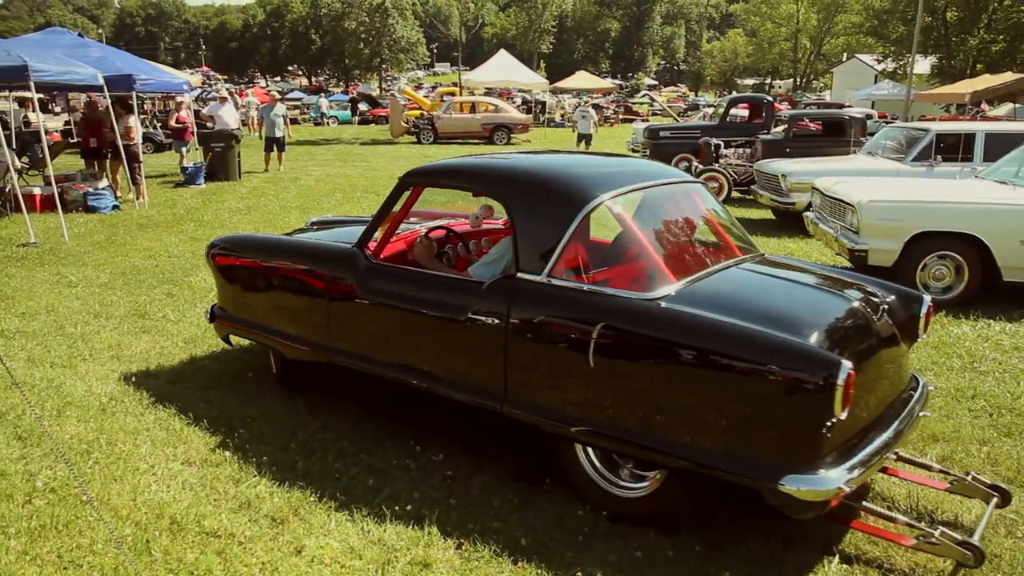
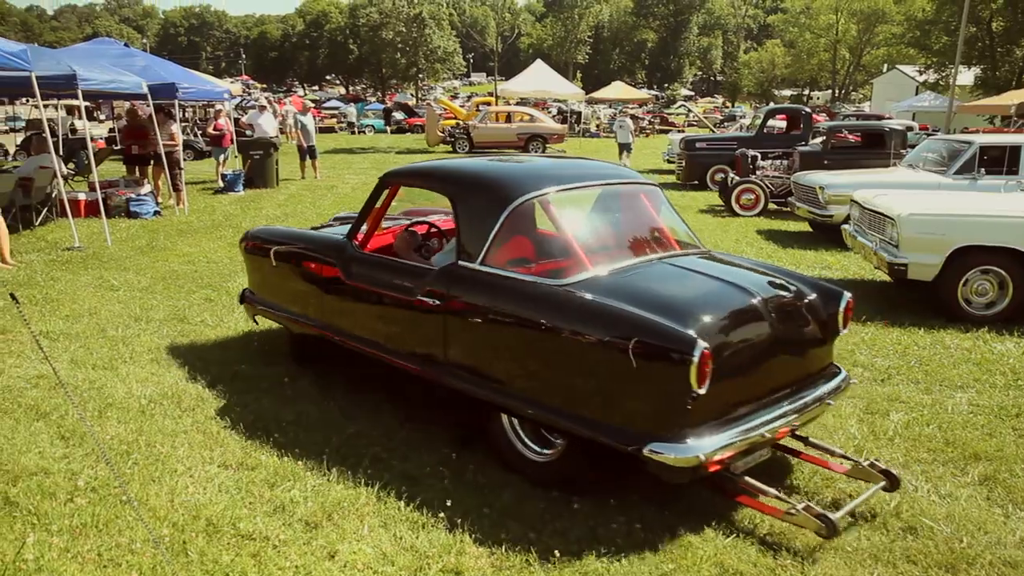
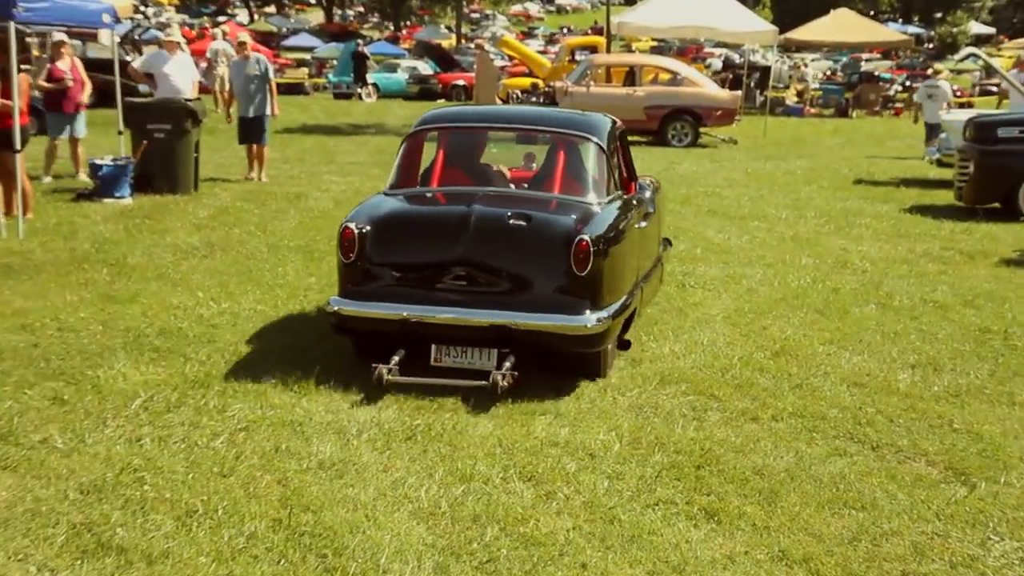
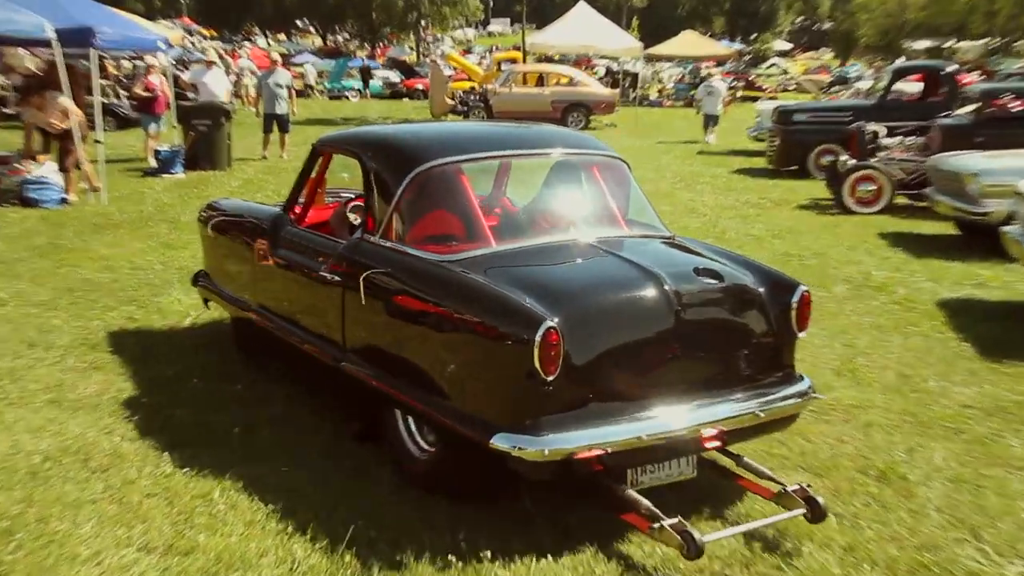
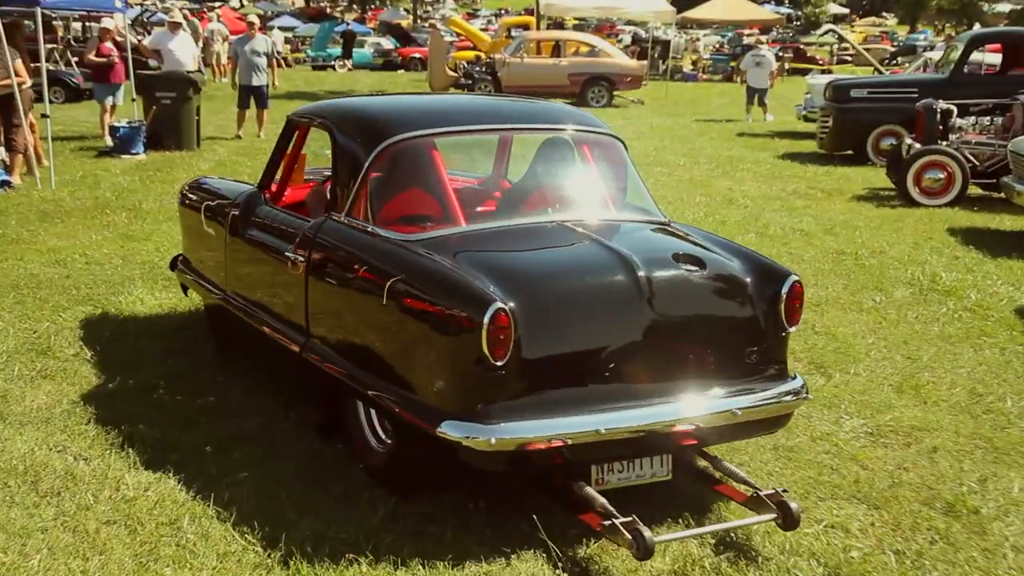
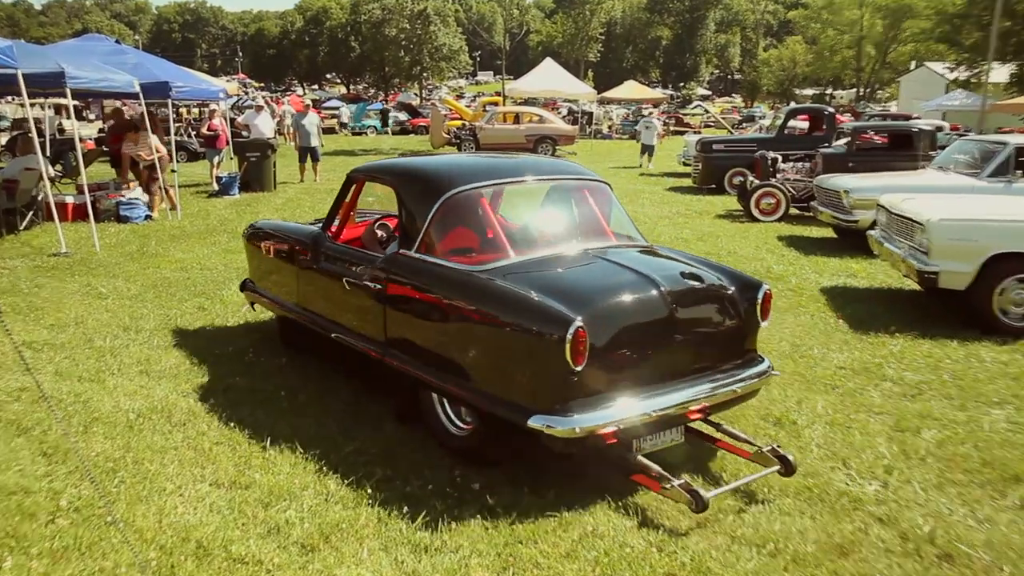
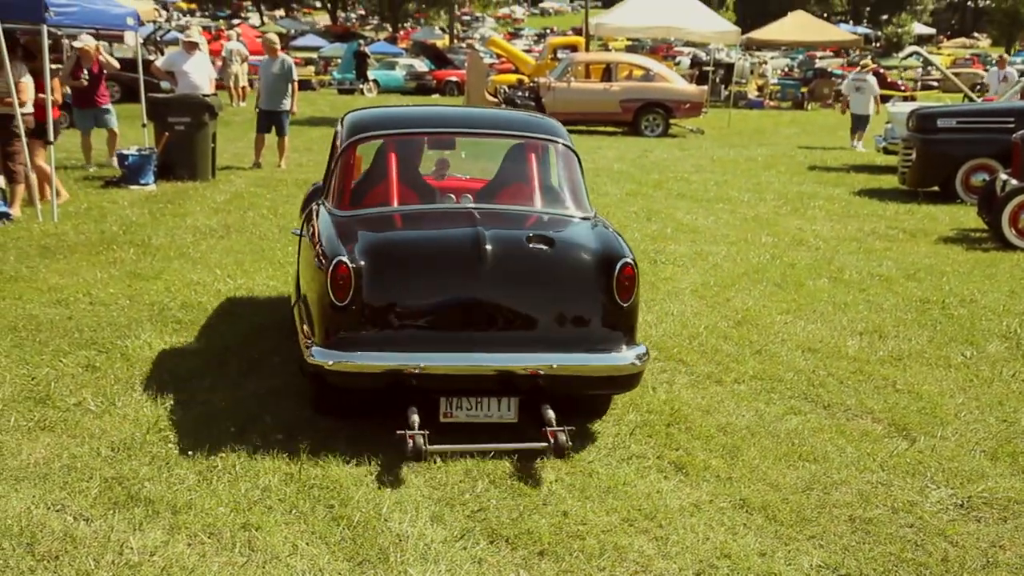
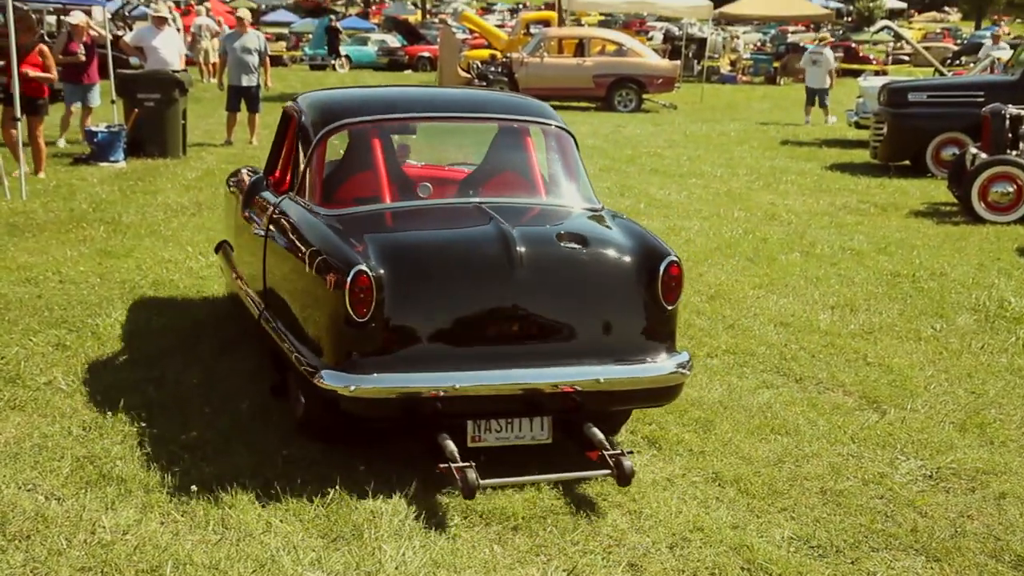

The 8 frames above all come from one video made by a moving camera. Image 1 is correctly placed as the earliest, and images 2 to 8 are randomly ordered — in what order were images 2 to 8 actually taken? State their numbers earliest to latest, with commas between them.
2, 6, 4, 5, 8, 7, 3
